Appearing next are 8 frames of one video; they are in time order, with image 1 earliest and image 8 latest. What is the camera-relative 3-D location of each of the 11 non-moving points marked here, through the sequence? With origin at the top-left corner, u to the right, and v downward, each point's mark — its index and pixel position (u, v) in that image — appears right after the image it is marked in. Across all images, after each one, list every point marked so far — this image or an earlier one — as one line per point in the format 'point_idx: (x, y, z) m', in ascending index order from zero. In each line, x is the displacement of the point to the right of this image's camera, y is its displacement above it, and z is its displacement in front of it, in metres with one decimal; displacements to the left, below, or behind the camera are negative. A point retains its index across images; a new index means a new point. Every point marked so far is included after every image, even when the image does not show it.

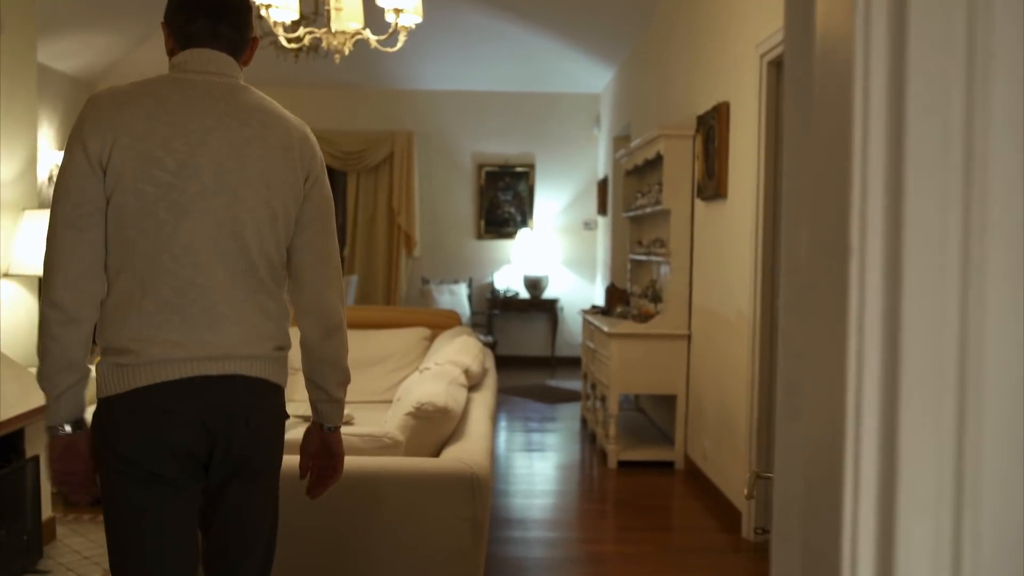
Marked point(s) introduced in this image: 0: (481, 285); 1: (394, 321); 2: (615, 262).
0: (-0.3, 0.0, +9.0) m
1: (-0.6, -0.2, +4.8) m
2: (+0.8, +0.2, +7.3) m
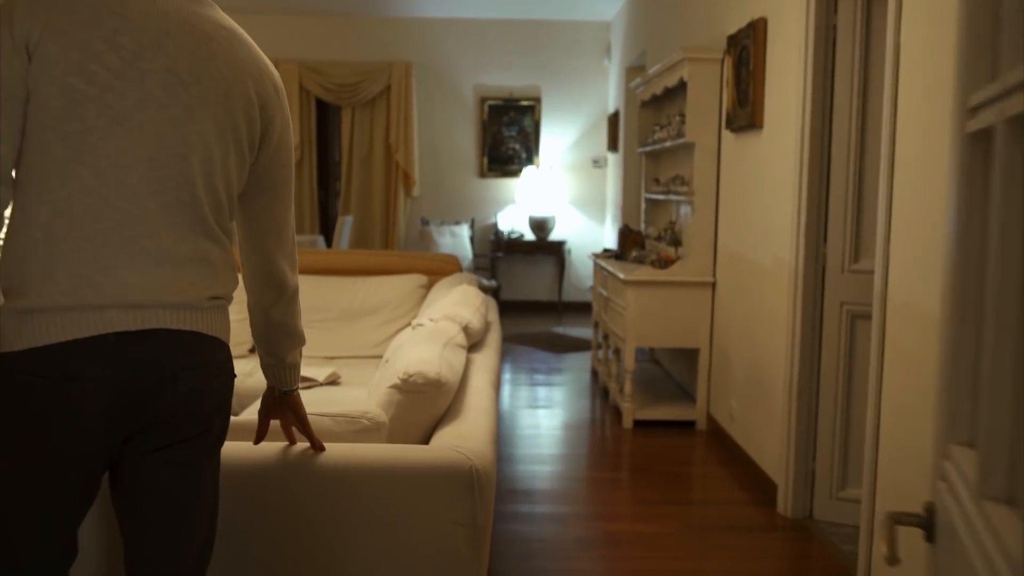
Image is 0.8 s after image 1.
0: (-0.2, +0.5, +8.5) m
1: (-0.6, +0.1, +4.3) m
2: (+0.8, +0.6, +6.9) m
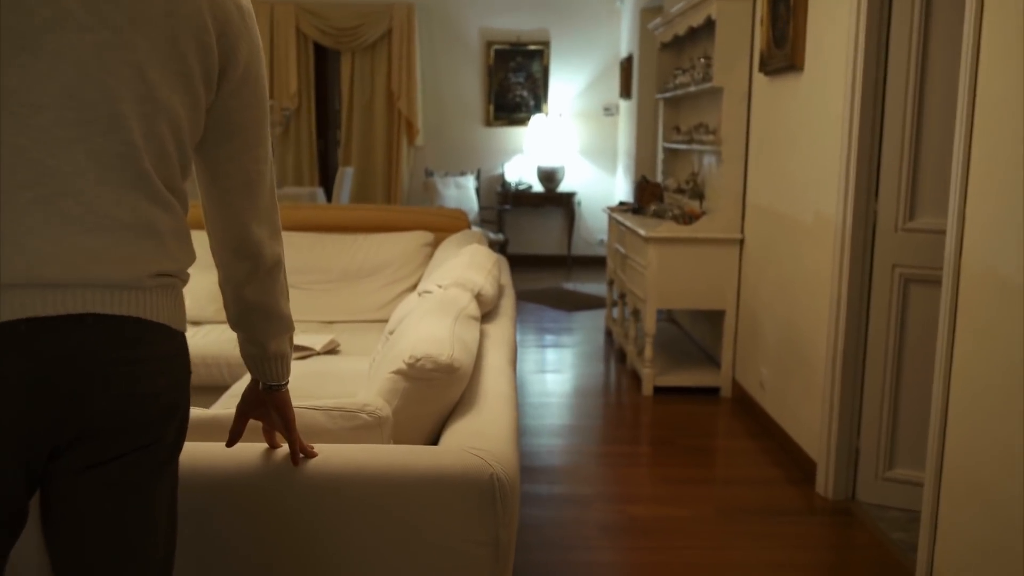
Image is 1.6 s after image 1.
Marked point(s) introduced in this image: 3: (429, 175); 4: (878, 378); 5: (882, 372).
0: (-0.2, +0.9, +8.2) m
1: (-0.5, +0.3, +4.0) m
2: (+0.9, +0.9, +6.5) m
3: (-0.7, +0.9, +7.9) m
4: (+1.1, -0.3, +2.8) m
5: (+1.1, -0.2, +2.8) m
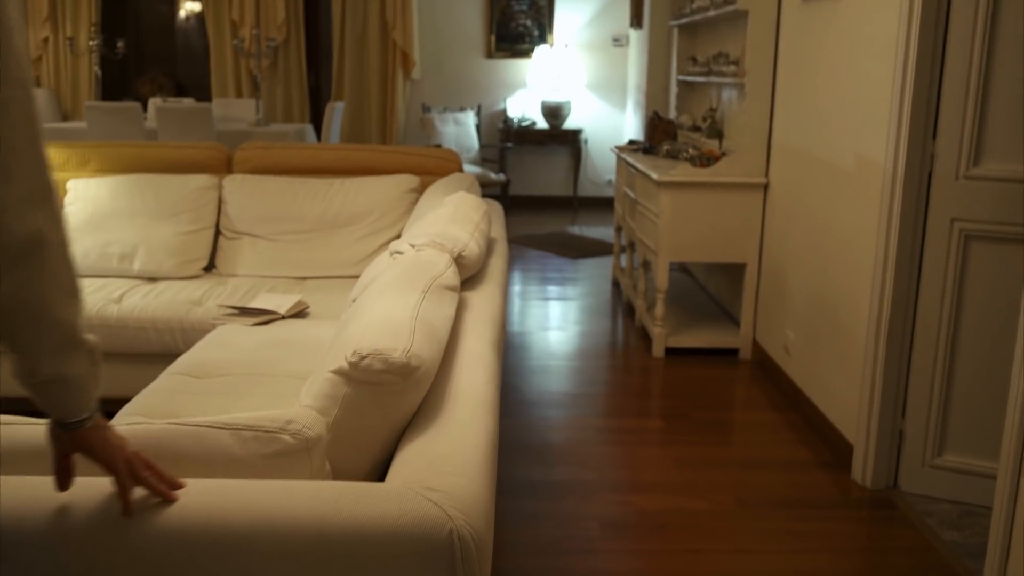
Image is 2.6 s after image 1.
0: (-0.2, +1.4, +7.7) m
1: (-0.5, +0.5, +3.6) m
2: (+0.9, +1.3, +6.0) m
3: (-0.7, +1.4, +7.5) m
4: (+1.0, -0.2, +2.4) m
5: (+1.0, -0.1, +2.4) m
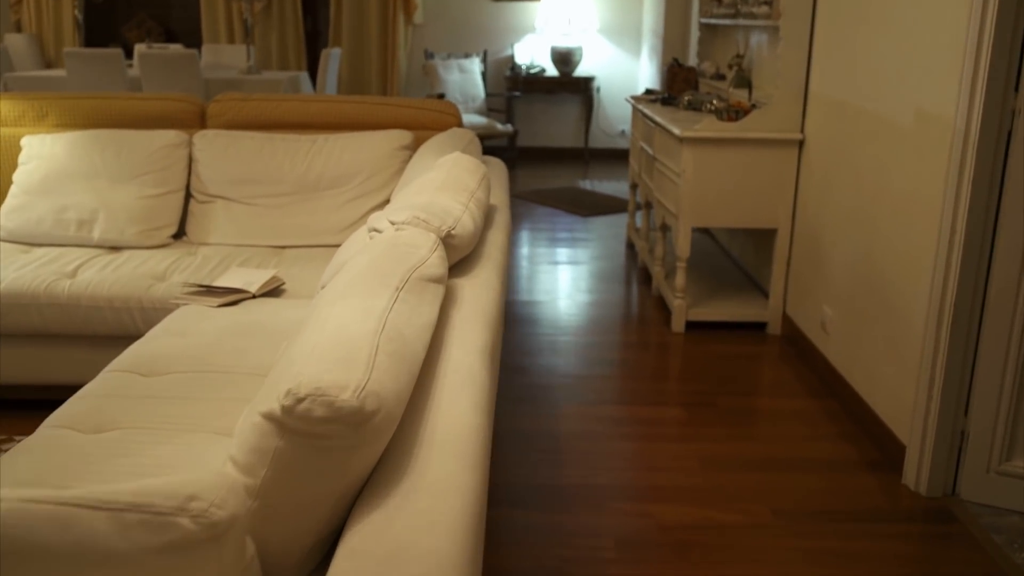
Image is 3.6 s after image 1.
0: (-0.1, +1.7, +7.3) m
1: (-0.5, +0.6, +3.2) m
2: (+0.9, +1.5, +5.6) m
3: (-0.6, +1.7, +7.0) m
4: (+1.0, -0.1, +2.1) m
5: (+1.0, -0.1, +2.1) m
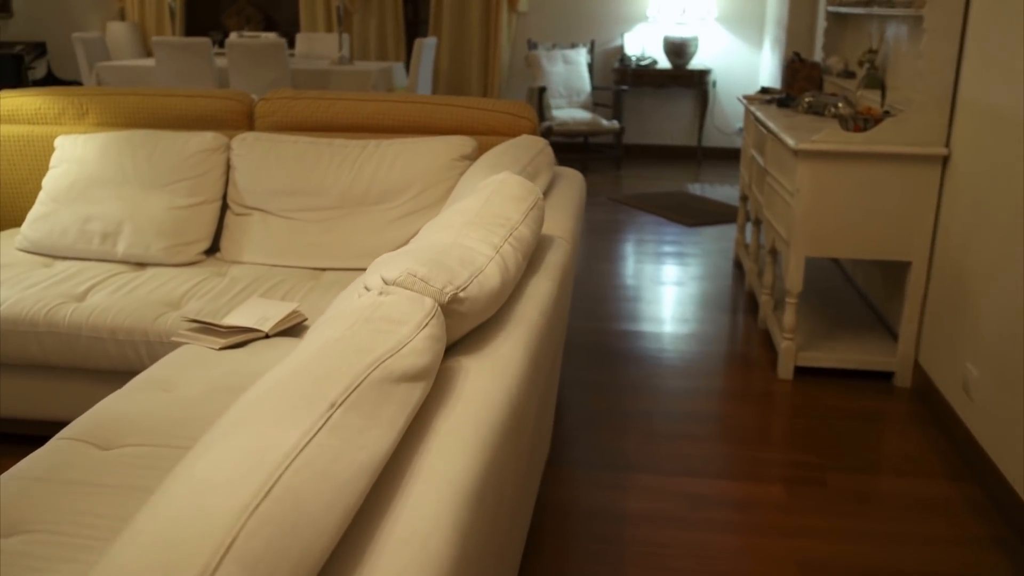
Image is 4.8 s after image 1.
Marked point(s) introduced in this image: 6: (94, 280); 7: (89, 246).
0: (+0.7, +1.7, +6.8) m
1: (-0.3, +0.5, +2.8) m
2: (+1.5, +1.4, +5.0) m
3: (+0.1, +1.6, +6.6) m
4: (+1.1, -0.3, +1.5) m
5: (+1.1, -0.2, +1.5) m
6: (-1.1, 0.0, +2.5) m
7: (-1.1, +0.1, +2.6) m
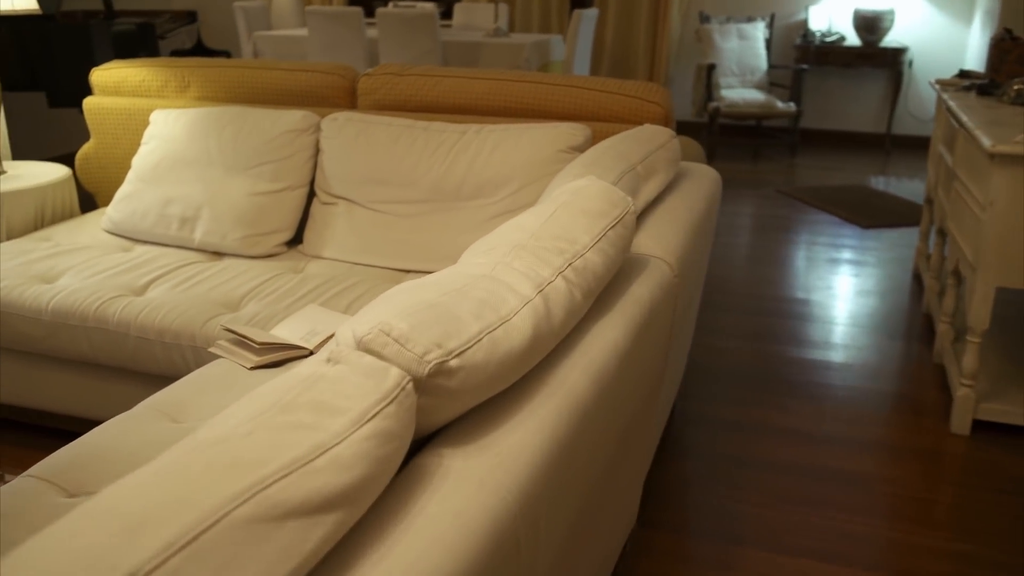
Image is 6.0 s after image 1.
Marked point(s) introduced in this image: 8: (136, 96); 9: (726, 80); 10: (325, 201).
0: (+1.7, +1.7, +6.2) m
1: (+0.1, +0.5, +2.5) m
2: (+2.2, +1.3, +4.3) m
3: (+1.2, +1.7, +6.1) m
4: (+1.1, -0.4, +0.9) m
5: (+1.1, -0.4, +0.9) m
6: (-0.8, 0.0, +2.3) m
7: (-0.9, +0.1, +2.4) m
8: (-1.1, +0.6, +2.9) m
9: (+1.3, +1.3, +5.9) m
10: (-0.5, +0.2, +2.4) m
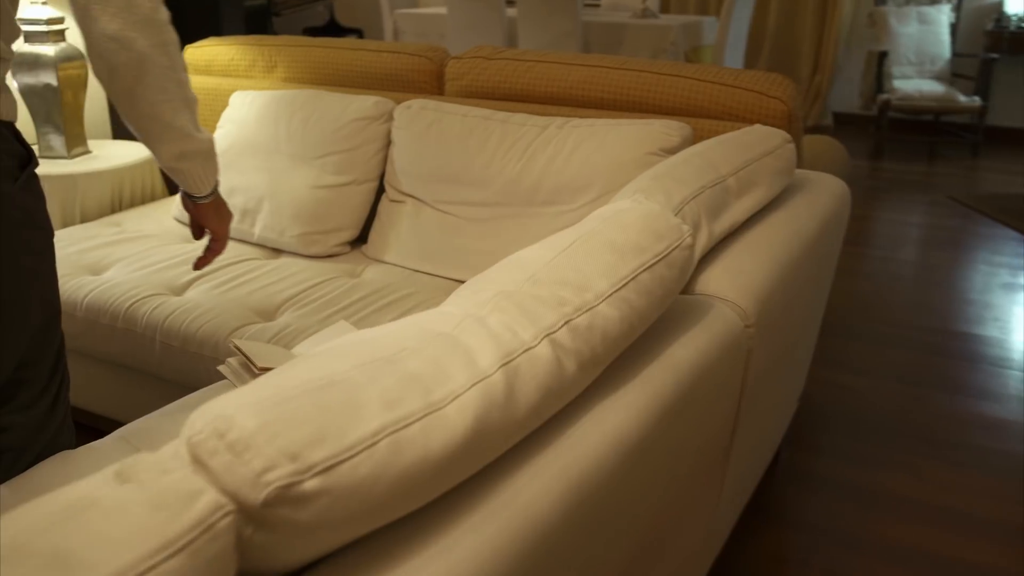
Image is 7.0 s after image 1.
0: (+2.6, +1.6, +5.5) m
1: (+0.3, +0.4, +2.1) m
2: (+2.7, +1.2, +3.5) m
3: (+2.1, +1.6, +5.5) m
4: (+1.0, -0.5, +0.5) m
5: (+1.0, -0.5, +0.5) m
6: (-0.6, 0.0, +2.1) m
7: (-0.7, +0.2, +2.3) m
8: (-0.8, +0.6, +2.7) m
9: (+2.1, +1.2, +5.3) m
10: (-0.3, +0.2, +2.2) m
